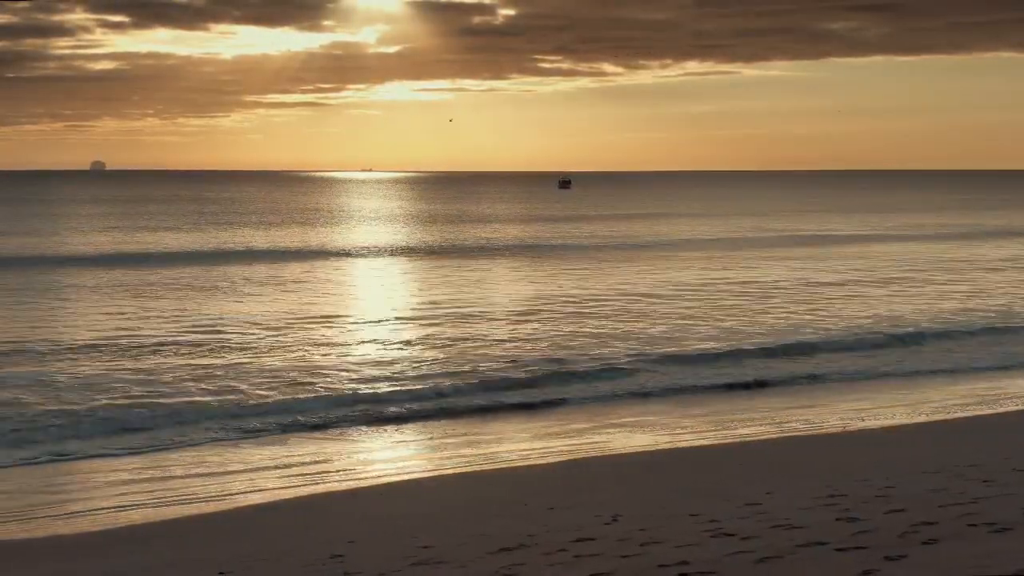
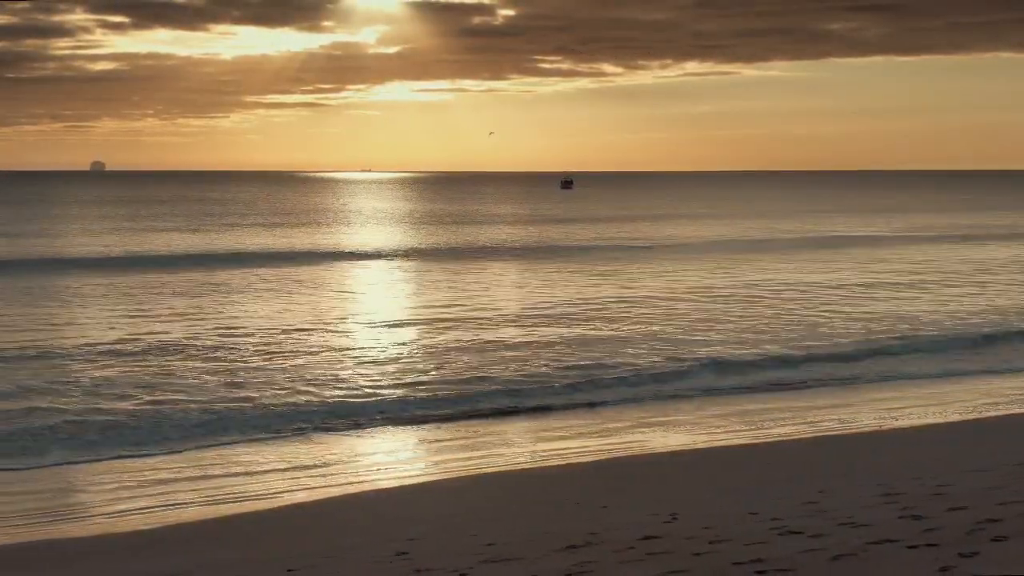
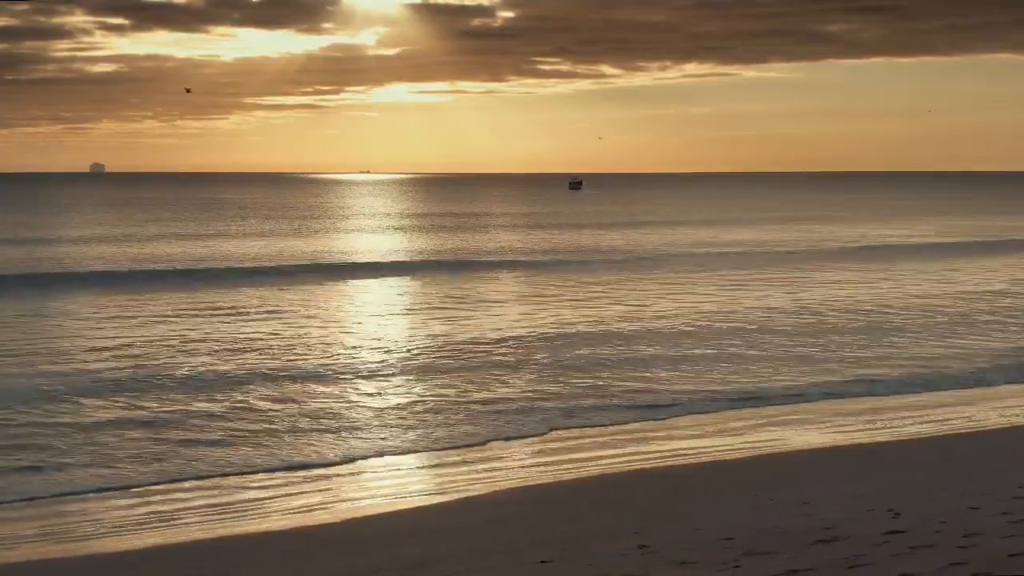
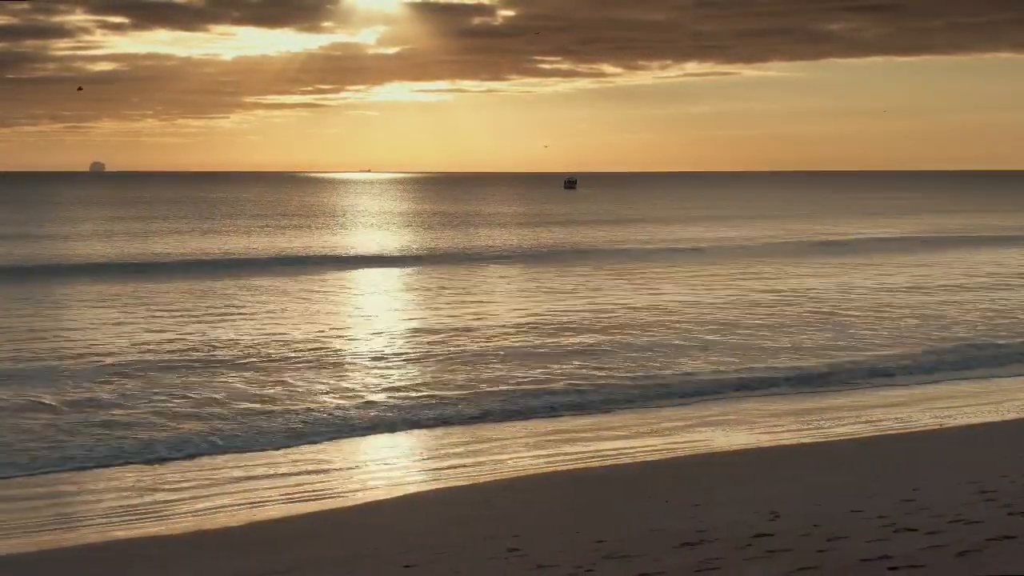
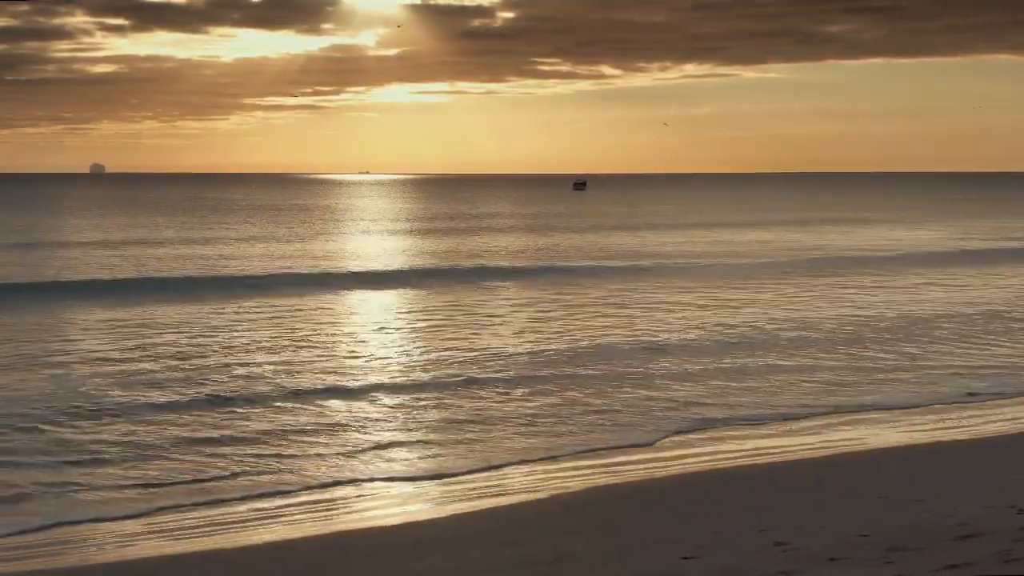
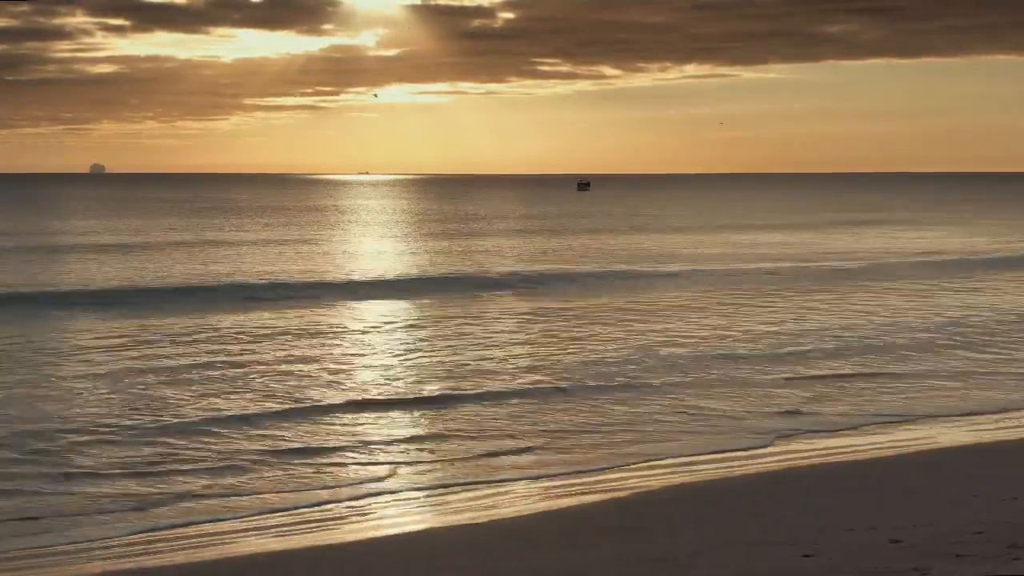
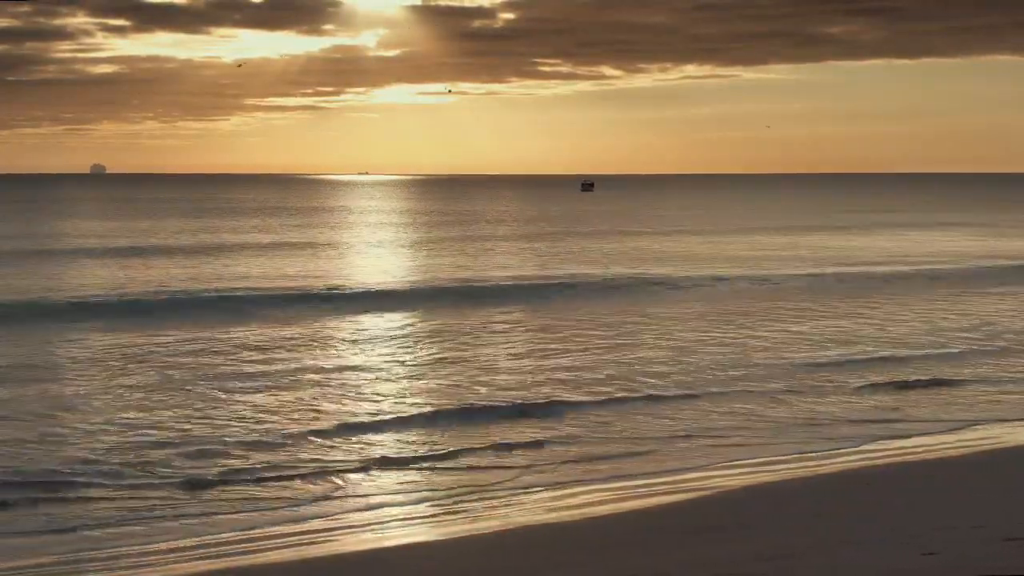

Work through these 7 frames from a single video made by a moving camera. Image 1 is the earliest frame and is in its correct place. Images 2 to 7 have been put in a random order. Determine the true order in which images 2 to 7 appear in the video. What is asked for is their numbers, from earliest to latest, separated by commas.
2, 4, 3, 5, 6, 7
